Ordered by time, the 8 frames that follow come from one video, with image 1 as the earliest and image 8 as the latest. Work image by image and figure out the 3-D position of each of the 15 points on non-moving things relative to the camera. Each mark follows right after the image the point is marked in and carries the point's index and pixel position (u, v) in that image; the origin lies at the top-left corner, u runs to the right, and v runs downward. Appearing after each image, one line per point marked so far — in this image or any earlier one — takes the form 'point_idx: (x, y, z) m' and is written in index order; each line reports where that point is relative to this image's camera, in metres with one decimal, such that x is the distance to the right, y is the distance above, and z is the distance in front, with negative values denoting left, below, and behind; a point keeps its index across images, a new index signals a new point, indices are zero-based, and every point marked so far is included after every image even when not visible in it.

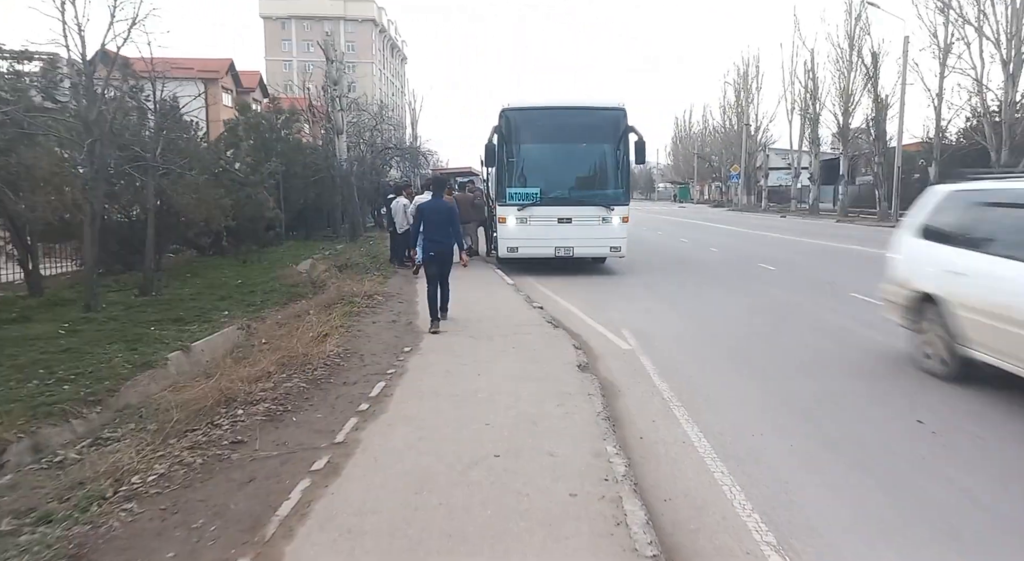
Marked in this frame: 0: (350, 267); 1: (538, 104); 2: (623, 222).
0: (-4.2, +0.3, +17.1) m
1: (+0.5, +3.8, +13.9) m
2: (+2.4, +1.2, +13.7) m
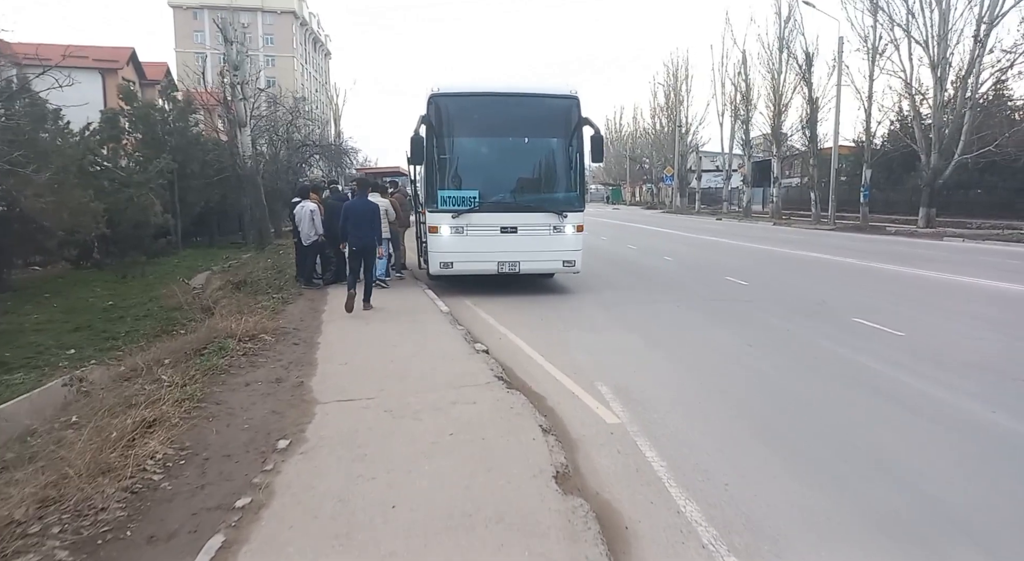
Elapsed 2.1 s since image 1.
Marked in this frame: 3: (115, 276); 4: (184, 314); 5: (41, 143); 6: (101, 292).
0: (-5.7, -0.1, +14.3) m
1: (-0.7, +3.4, +11.6) m
2: (+1.2, +0.9, +11.6) m
3: (-10.7, +0.1, +17.6) m
4: (-6.2, -0.7, +12.3) m
5: (-10.4, +3.2, +14.6) m
6: (-9.7, -0.3, +15.4) m
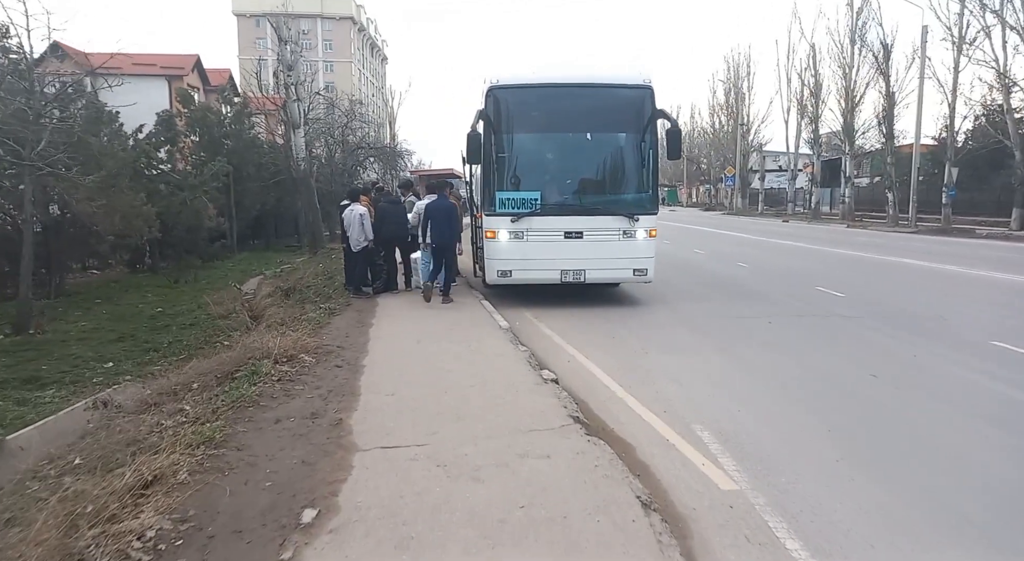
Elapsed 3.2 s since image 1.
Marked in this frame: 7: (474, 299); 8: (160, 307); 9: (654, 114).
0: (-4.4, -0.3, +13.6) m
1: (+0.4, +3.2, +10.6) m
2: (+2.2, +0.7, +10.4) m
3: (-9.2, 0.0, +17.4) m
4: (-5.1, -0.8, +11.7) m
5: (-9.1, +3.0, +14.4) m
6: (-8.3, -0.4, +15.1) m
7: (-0.6, -0.3, +10.8) m
8: (-7.6, -0.6, +14.1) m
9: (+2.3, +2.7, +10.5) m
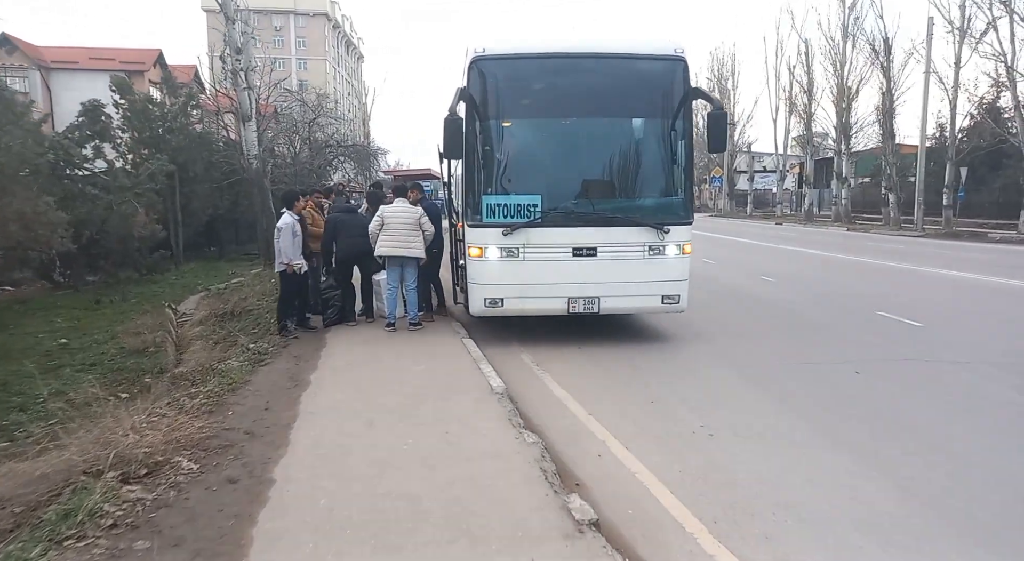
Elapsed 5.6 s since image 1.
0: (-4.6, -0.7, +11.0) m
1: (+0.3, +2.9, +8.1) m
2: (+2.1, +0.4, +8.0) m
3: (-9.5, -0.4, +14.6) m
4: (-5.2, -1.2, +9.1) m
5: (-9.3, +2.6, +11.6) m
6: (-8.6, -0.8, +12.3) m
7: (-0.7, -0.7, +8.3) m
8: (-7.8, -1.0, +11.4) m
9: (+2.2, +2.3, +8.1) m
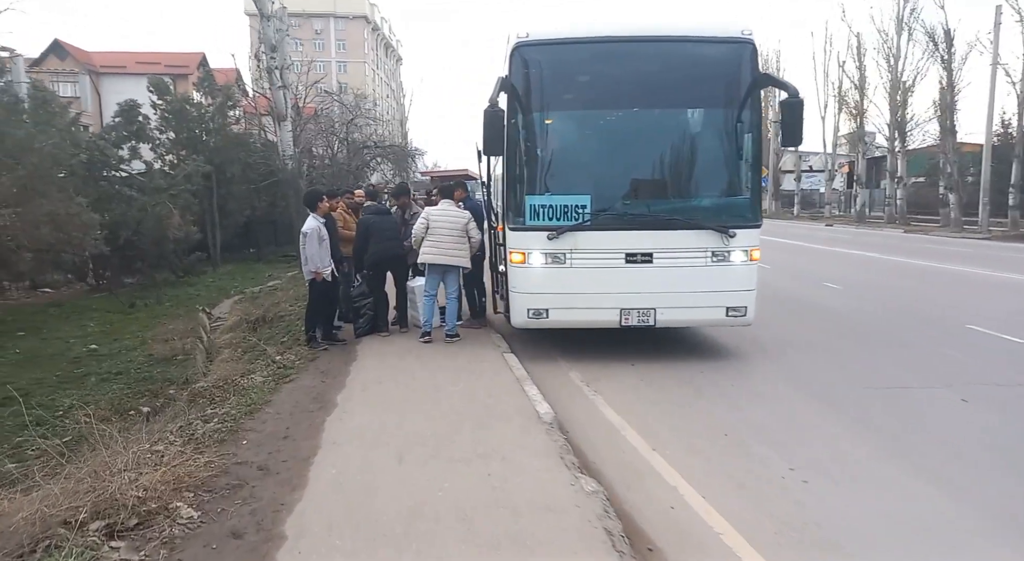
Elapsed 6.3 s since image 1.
0: (-3.9, -0.7, +10.5) m
1: (+0.8, +2.8, +7.4) m
2: (+2.6, +0.2, +7.2) m
3: (-8.6, -0.5, +14.4) m
4: (-4.6, -1.3, +8.7) m
5: (-8.6, +2.6, +11.4) m
6: (-7.8, -0.9, +12.1) m
7: (-0.2, -0.8, +7.6) m
8: (-7.1, -1.1, +11.1) m
9: (+2.7, +2.2, +7.3) m
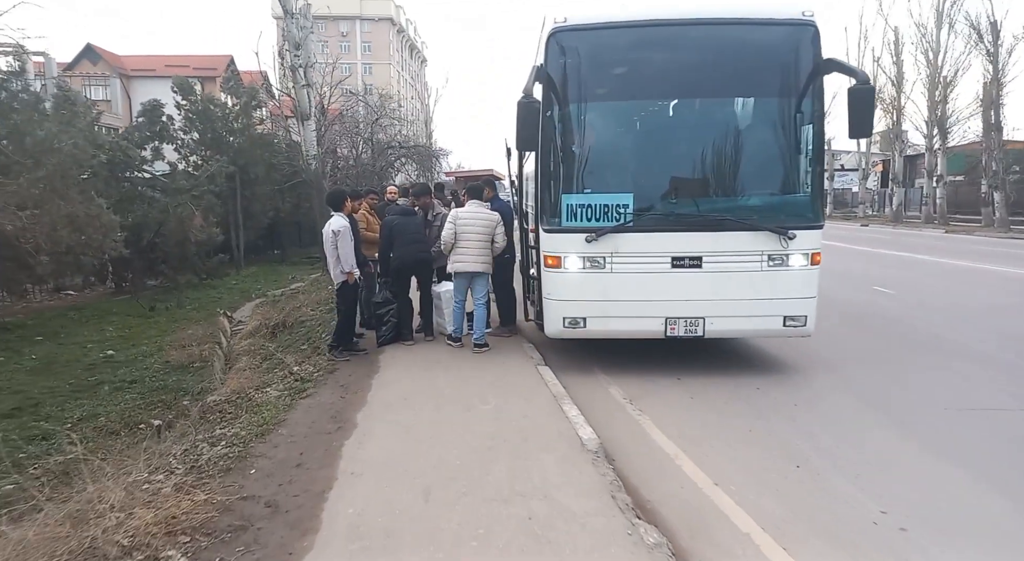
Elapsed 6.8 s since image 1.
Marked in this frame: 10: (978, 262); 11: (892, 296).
0: (-3.4, -0.8, +10.1) m
1: (+1.2, +2.7, +6.8) m
2: (+3.0, +0.2, +6.5) m
3: (-8.0, -0.6, +14.1) m
4: (-4.2, -1.4, +8.3) m
5: (-8.0, +2.5, +11.2) m
6: (-7.3, -0.9, +11.8) m
7: (+0.1, -0.8, +7.1) m
8: (-6.6, -1.1, +10.8) m
9: (+3.1, +2.2, +6.6) m
10: (+13.5, +0.5, +19.0) m
11: (+7.5, -0.3, +12.9) m
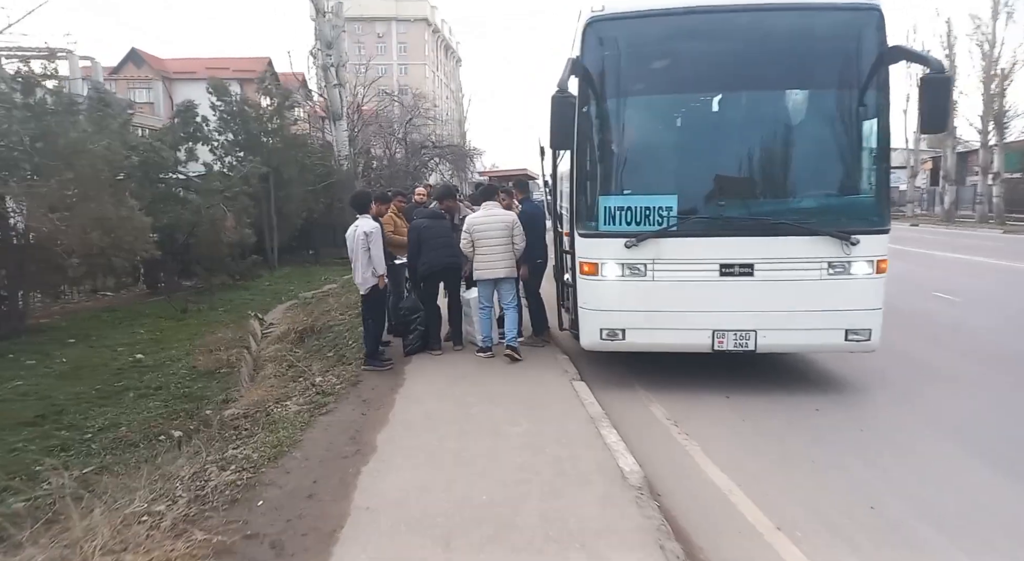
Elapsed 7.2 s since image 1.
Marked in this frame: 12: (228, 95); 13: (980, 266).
0: (-2.9, -0.9, +9.8) m
1: (+1.5, +2.6, +6.3) m
2: (+3.3, +0.1, +5.9) m
3: (-7.3, -0.6, +14.1) m
4: (-3.8, -1.4, +8.0) m
5: (-7.5, +2.5, +11.1) m
6: (-6.7, -1.0, +11.7) m
7: (+0.5, -0.9, +6.6) m
8: (-6.1, -1.2, +10.7) m
9: (+3.4, +2.1, +6.0) m
10: (+14.5, +0.4, +17.9) m
11: (+8.1, -0.4, +12.1) m
12: (-8.4, +5.5, +19.3) m
13: (+12.3, +0.4, +17.3) m
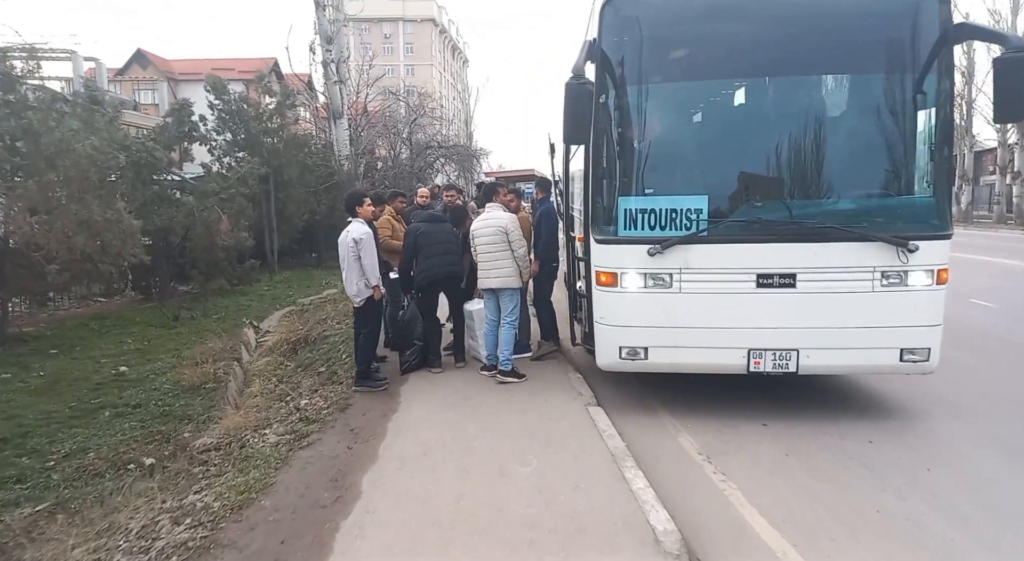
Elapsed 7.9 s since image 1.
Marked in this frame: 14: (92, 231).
0: (-2.8, -1.0, +9.2) m
1: (+1.6, +2.5, +5.6) m
2: (+3.4, 0.0, +5.2) m
3: (-7.1, -0.7, +13.5) m
4: (-3.7, -1.5, +7.4) m
5: (-7.3, +2.4, +10.5) m
6: (-6.5, -1.1, +11.1) m
7: (+0.6, -1.0, +5.9) m
8: (-6.0, -1.3, +10.0) m
9: (+3.5, +2.0, +5.3) m
10: (+14.7, +0.3, +17.0) m
11: (+8.3, -0.5, +11.3) m
12: (-8.2, +5.3, +18.7) m
13: (+12.5, +0.3, +16.4) m
14: (-7.2, +0.8, +11.2) m
